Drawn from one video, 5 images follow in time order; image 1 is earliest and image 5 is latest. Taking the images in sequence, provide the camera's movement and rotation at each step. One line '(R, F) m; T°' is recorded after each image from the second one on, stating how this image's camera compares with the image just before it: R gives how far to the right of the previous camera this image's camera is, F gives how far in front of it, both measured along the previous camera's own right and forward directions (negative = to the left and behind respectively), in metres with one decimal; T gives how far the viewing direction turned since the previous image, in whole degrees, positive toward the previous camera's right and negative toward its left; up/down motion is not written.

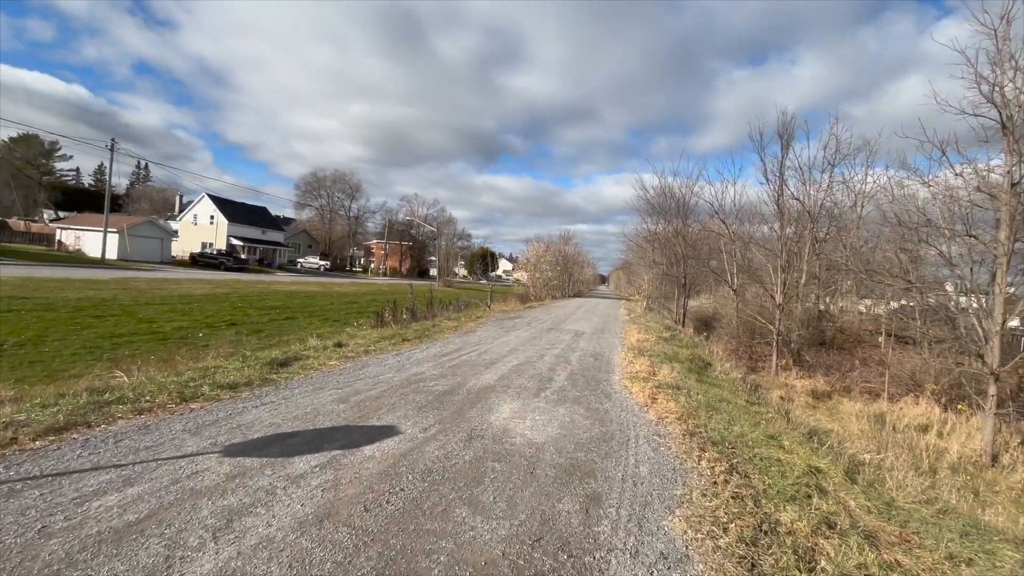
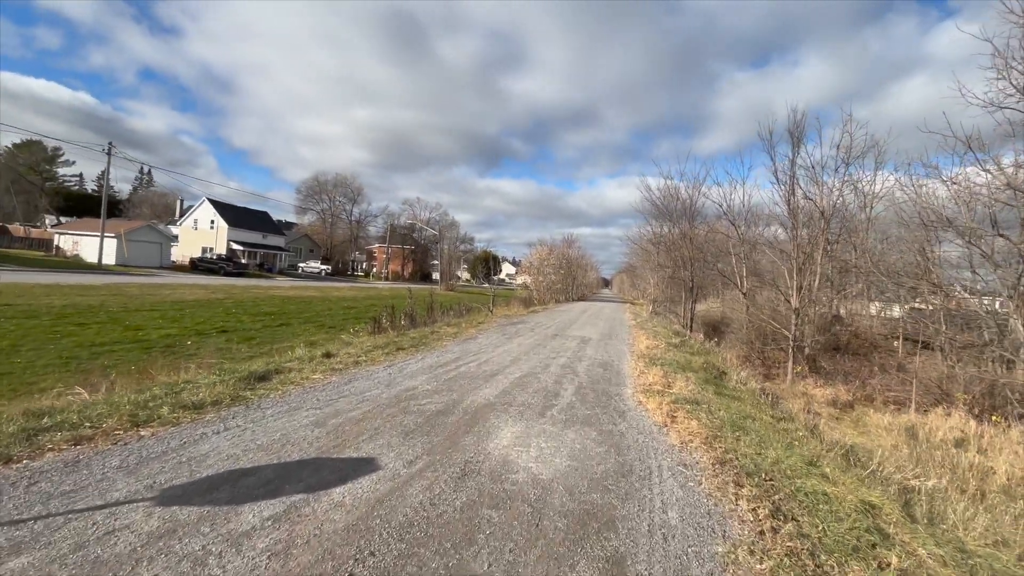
(0.0, +0.5) m; 0°
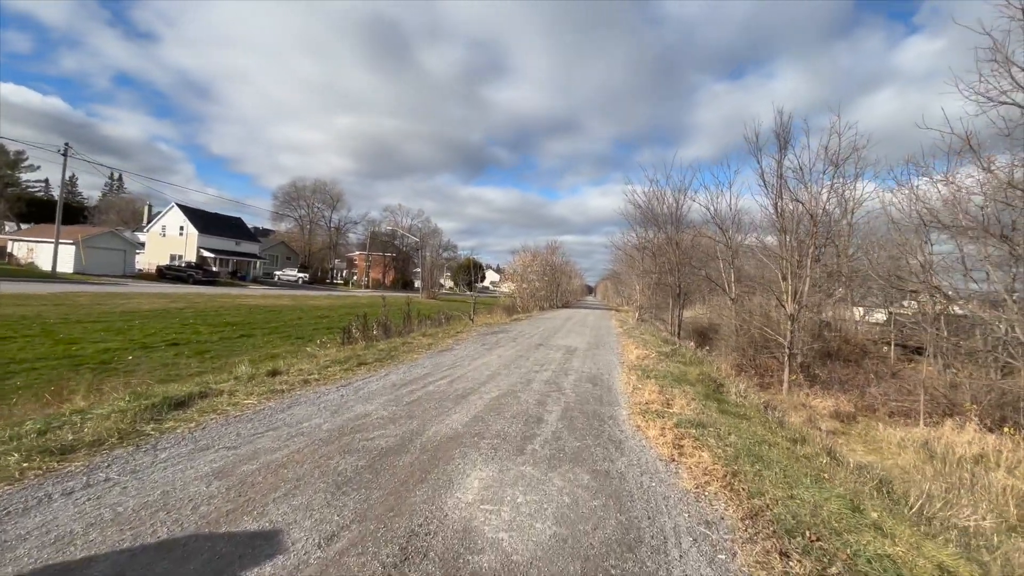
(+0.1, +0.8) m; +2°
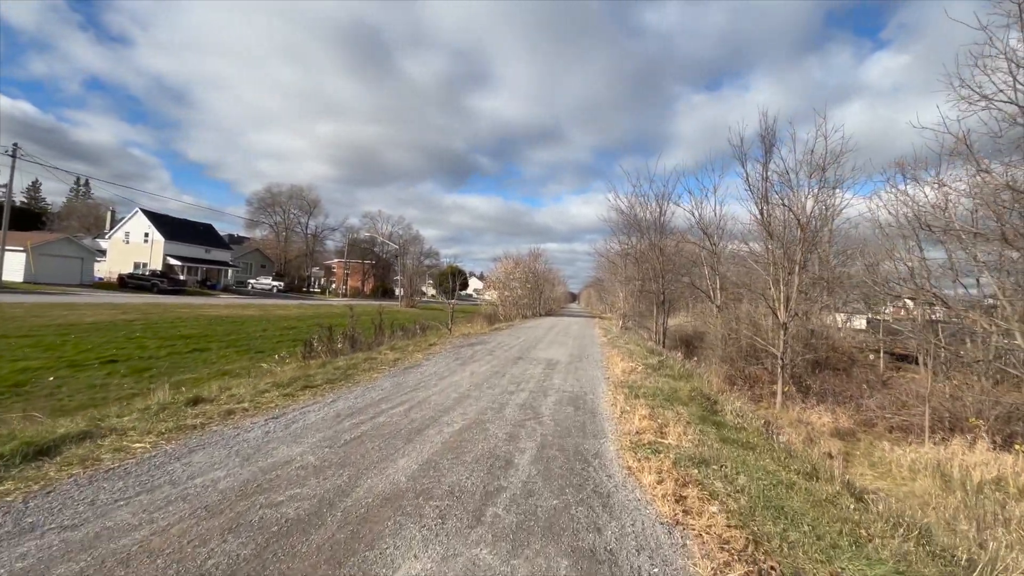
(+0.2, +0.8) m; +2°
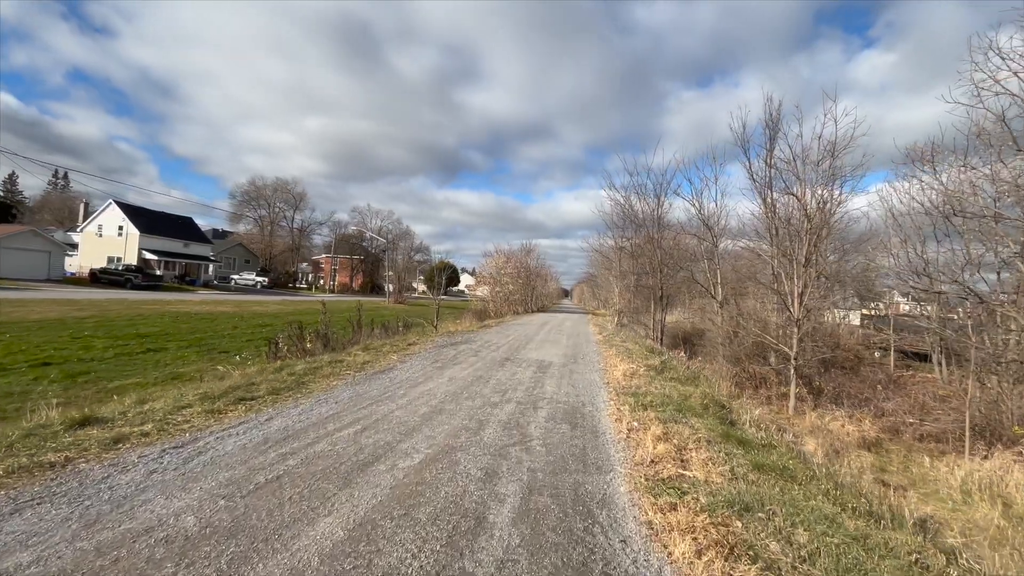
(+0.1, +1.0) m; +1°
